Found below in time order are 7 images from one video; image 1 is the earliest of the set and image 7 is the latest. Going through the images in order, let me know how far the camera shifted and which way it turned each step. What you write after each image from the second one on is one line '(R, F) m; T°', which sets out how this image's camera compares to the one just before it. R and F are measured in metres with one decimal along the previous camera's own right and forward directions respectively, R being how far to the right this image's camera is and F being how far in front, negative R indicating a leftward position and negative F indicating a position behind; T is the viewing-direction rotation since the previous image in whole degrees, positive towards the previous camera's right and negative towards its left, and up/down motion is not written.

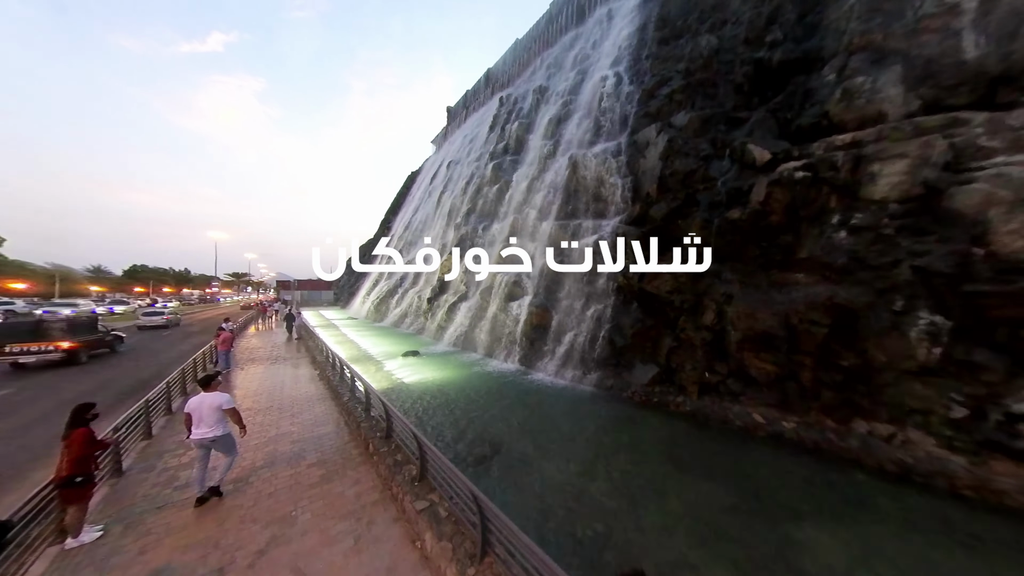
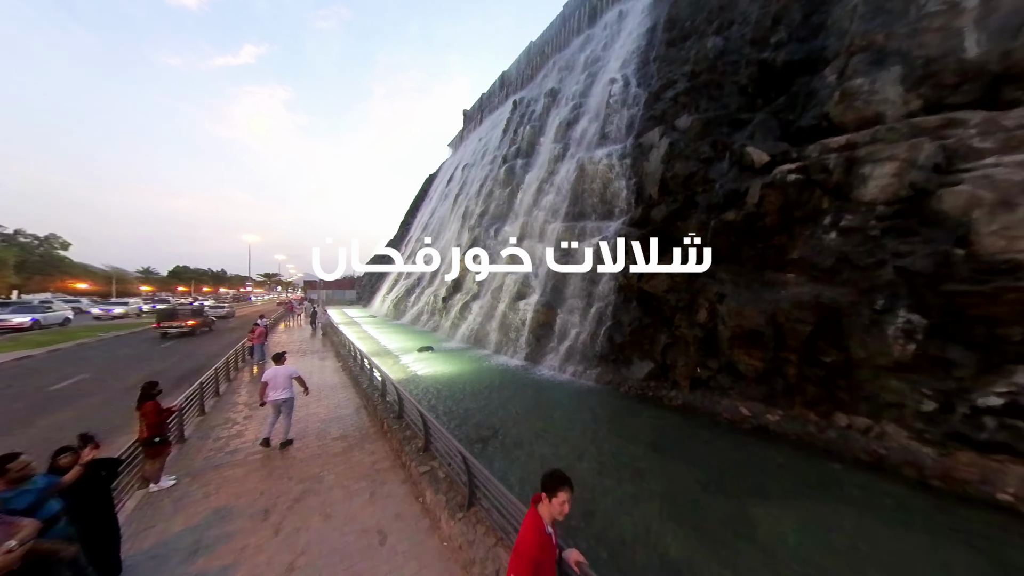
(+0.5, -0.8) m; -3°
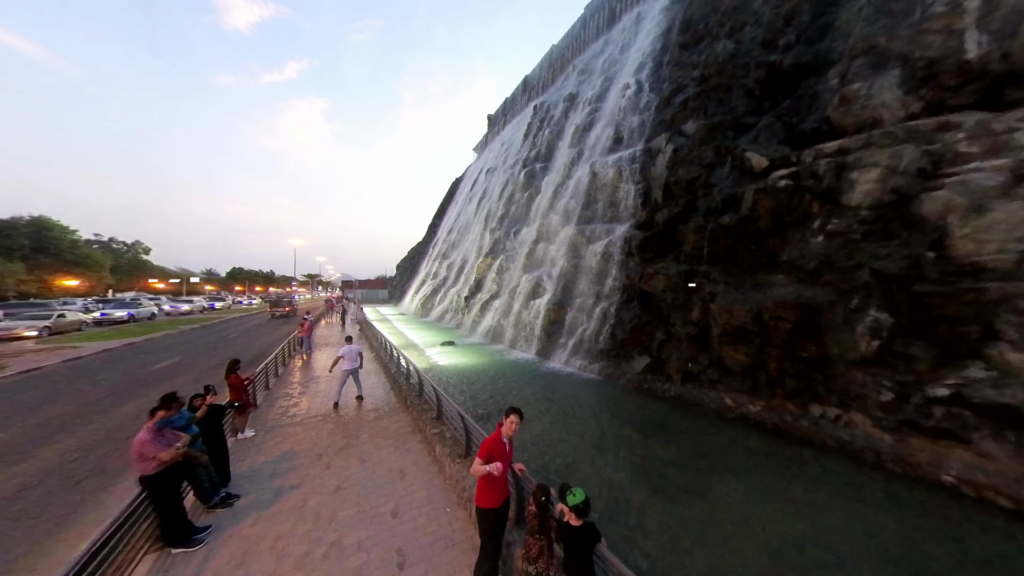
(+0.8, -1.2) m; -5°
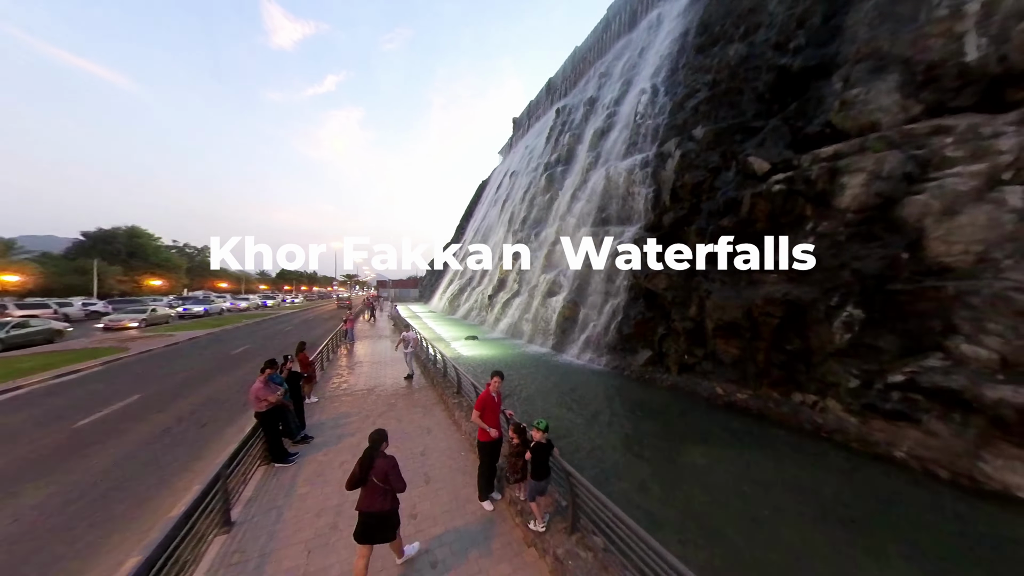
(+0.6, -1.4) m; -5°
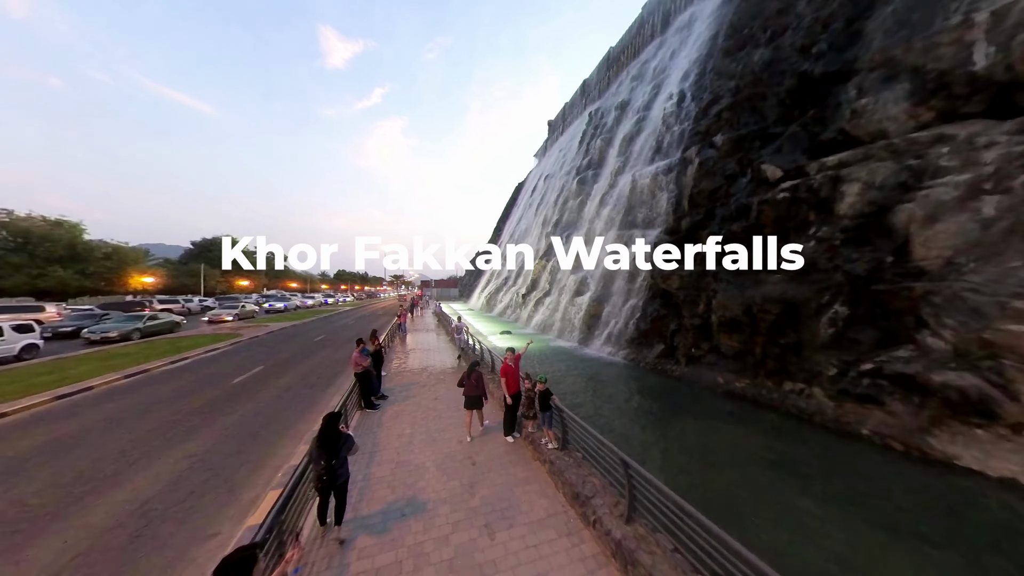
(+0.5, -2.1) m; -7°
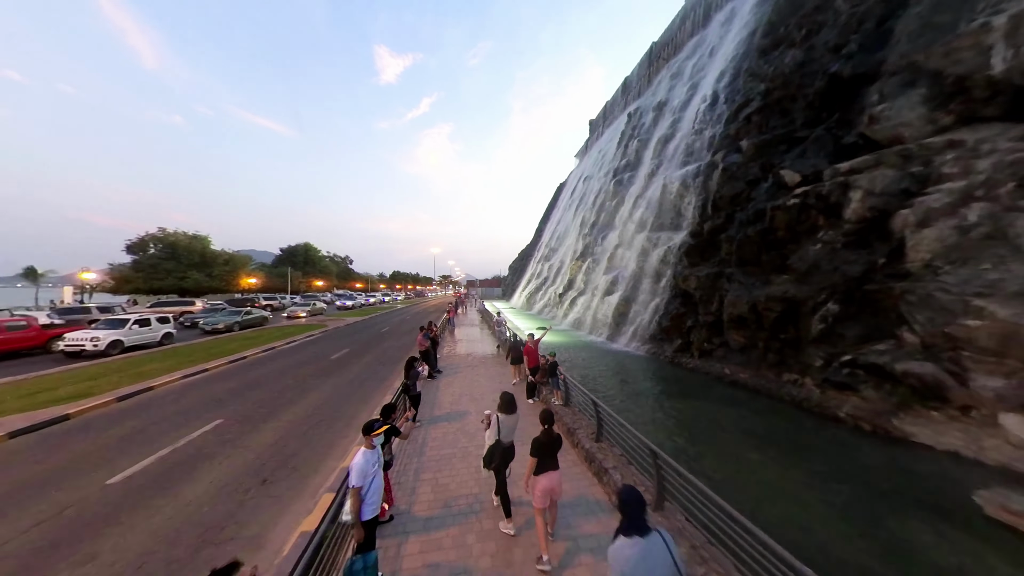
(+0.7, -2.3) m; -8°
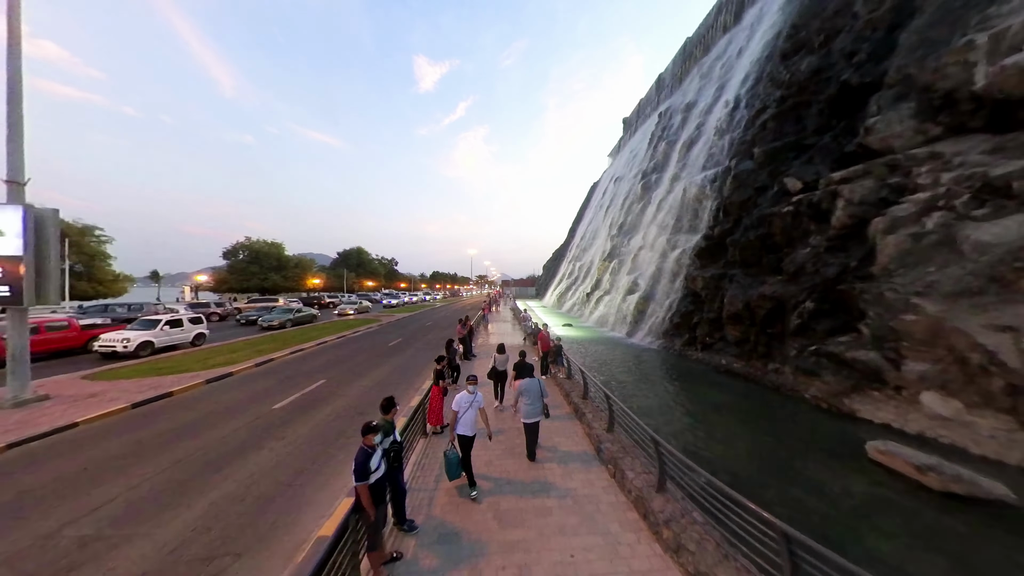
(+0.7, -2.6) m; -7°
